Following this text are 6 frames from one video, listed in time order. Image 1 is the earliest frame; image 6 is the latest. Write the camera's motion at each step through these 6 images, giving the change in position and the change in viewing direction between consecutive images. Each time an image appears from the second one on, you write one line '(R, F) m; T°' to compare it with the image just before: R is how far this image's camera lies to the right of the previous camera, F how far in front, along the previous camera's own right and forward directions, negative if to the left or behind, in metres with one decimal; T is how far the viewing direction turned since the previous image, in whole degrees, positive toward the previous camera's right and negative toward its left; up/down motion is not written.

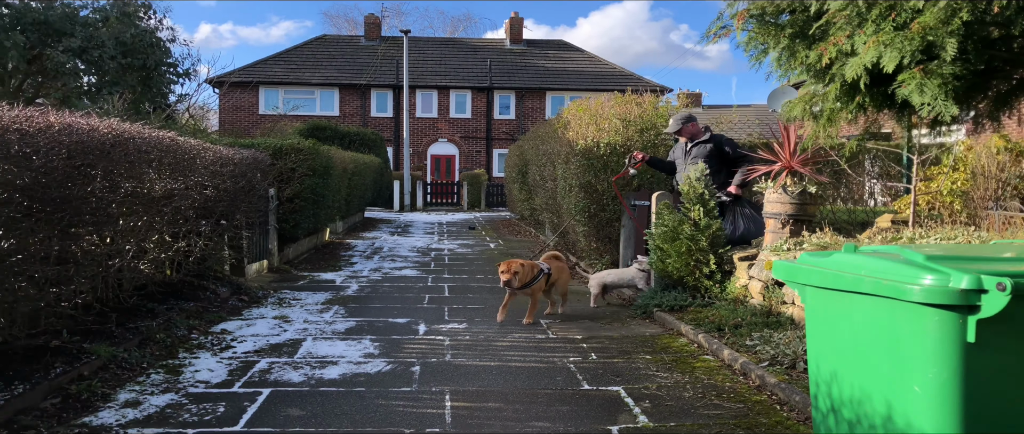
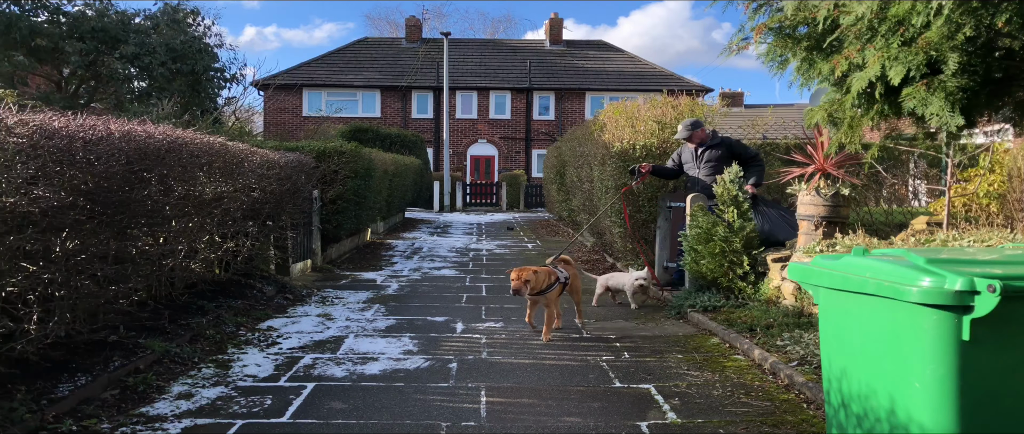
(0.0, -0.1) m; -3°
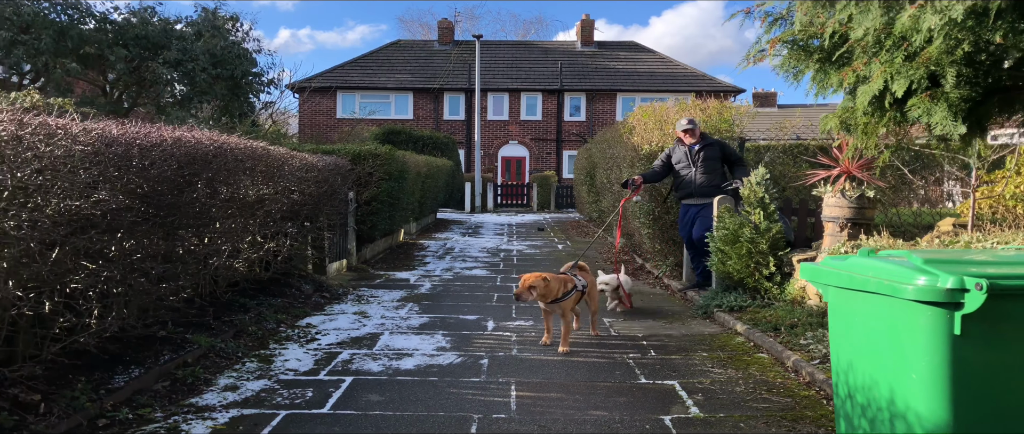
(0.0, -0.2) m; -3°
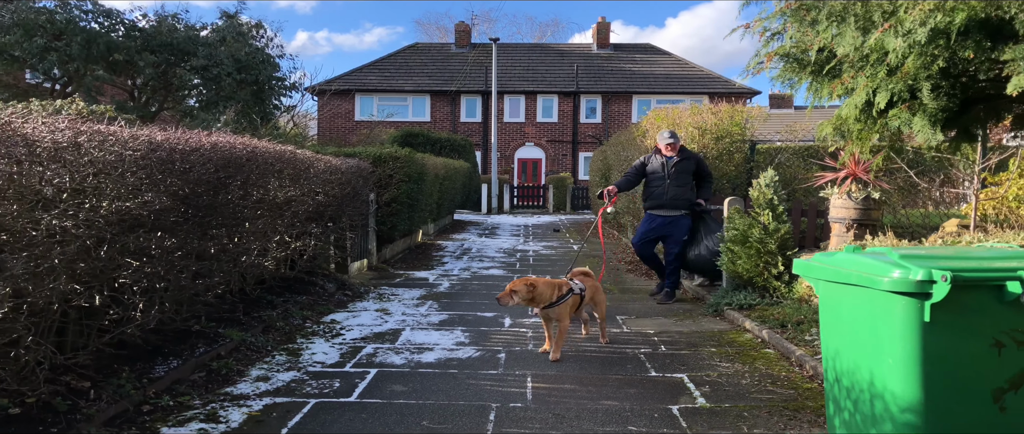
(0.0, -0.2) m; -1°
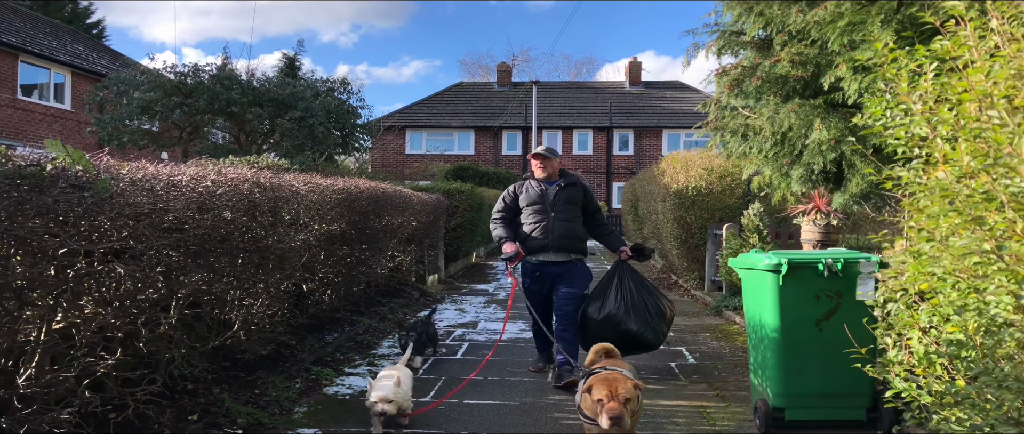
(-0.2, -2.1) m; -3°
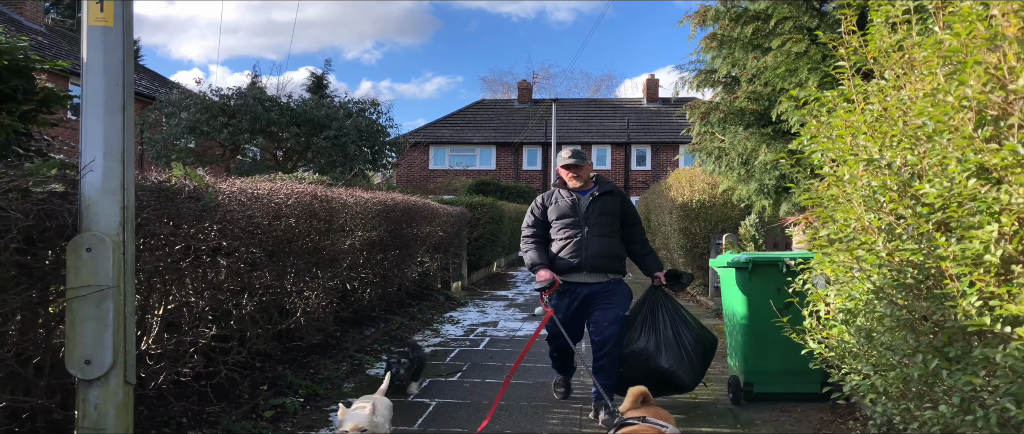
(+0.1, -0.9) m; -2°
